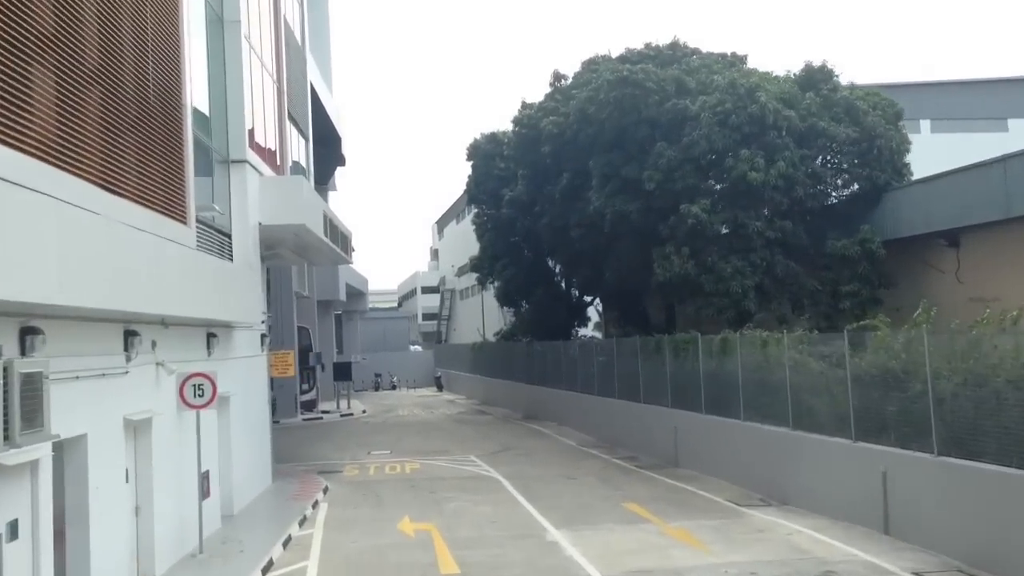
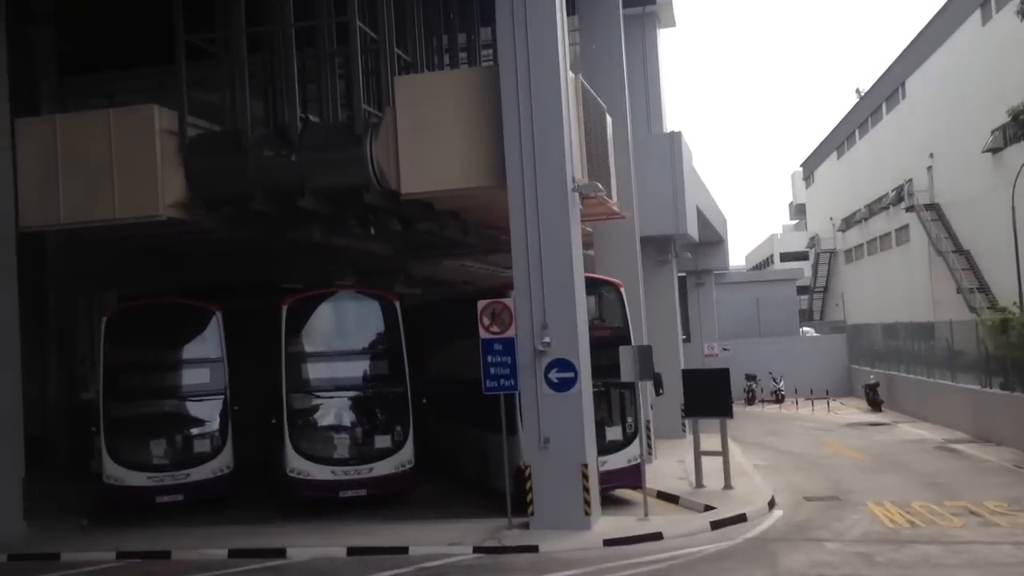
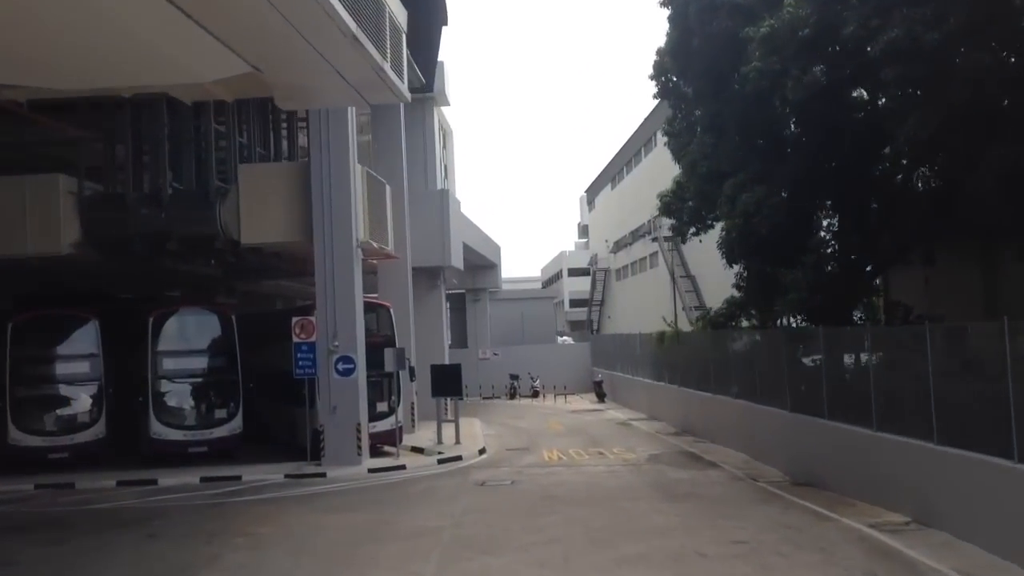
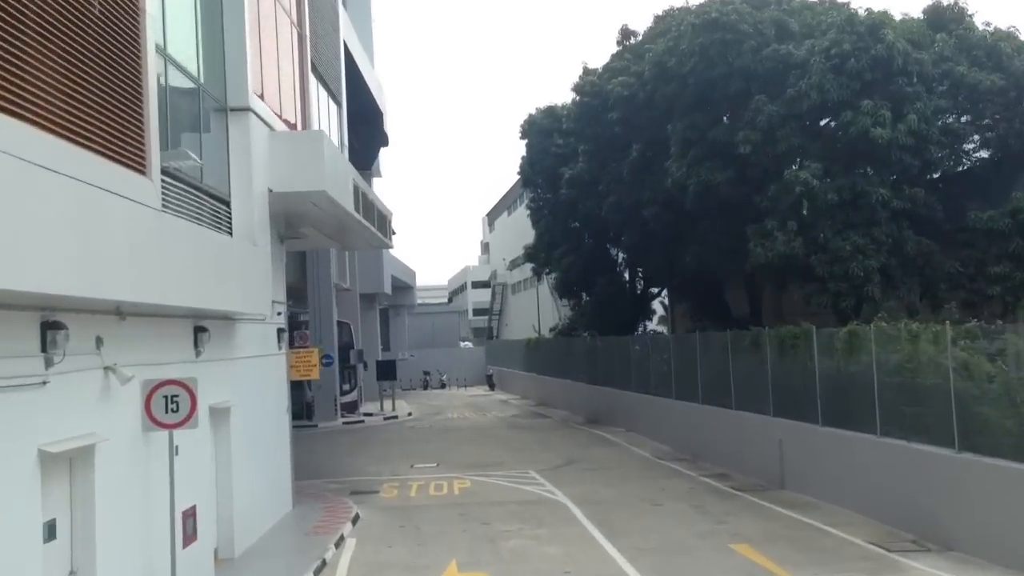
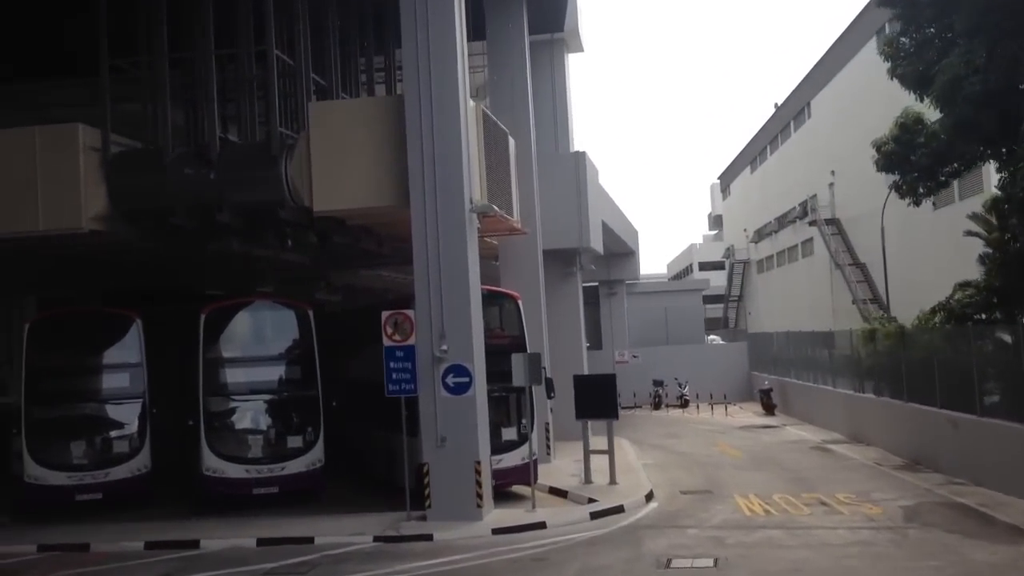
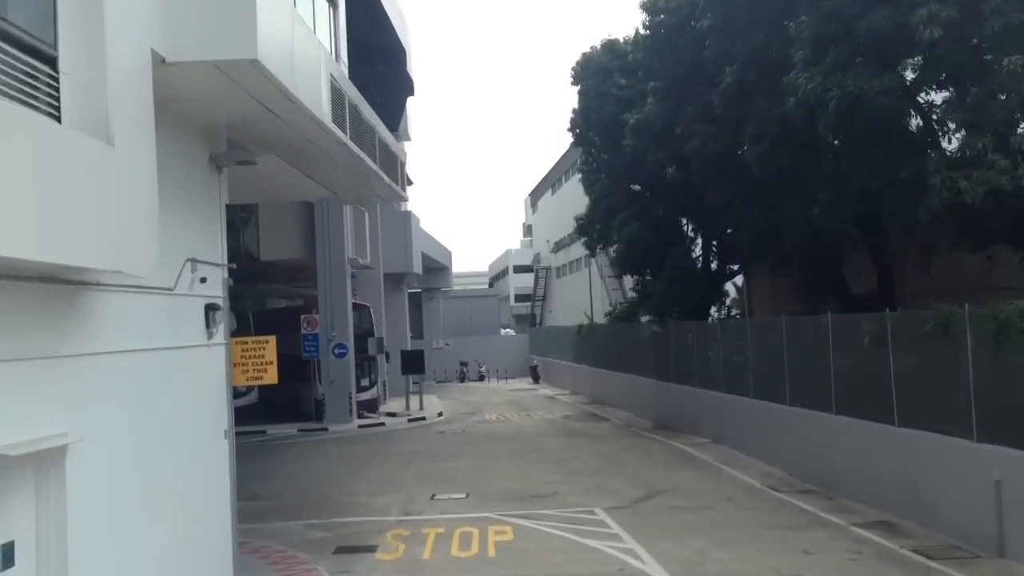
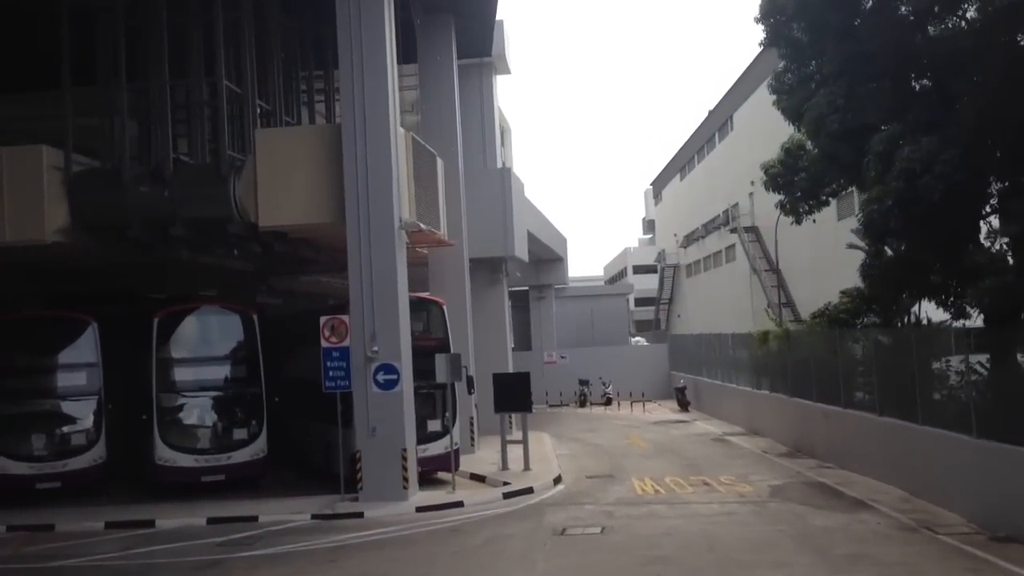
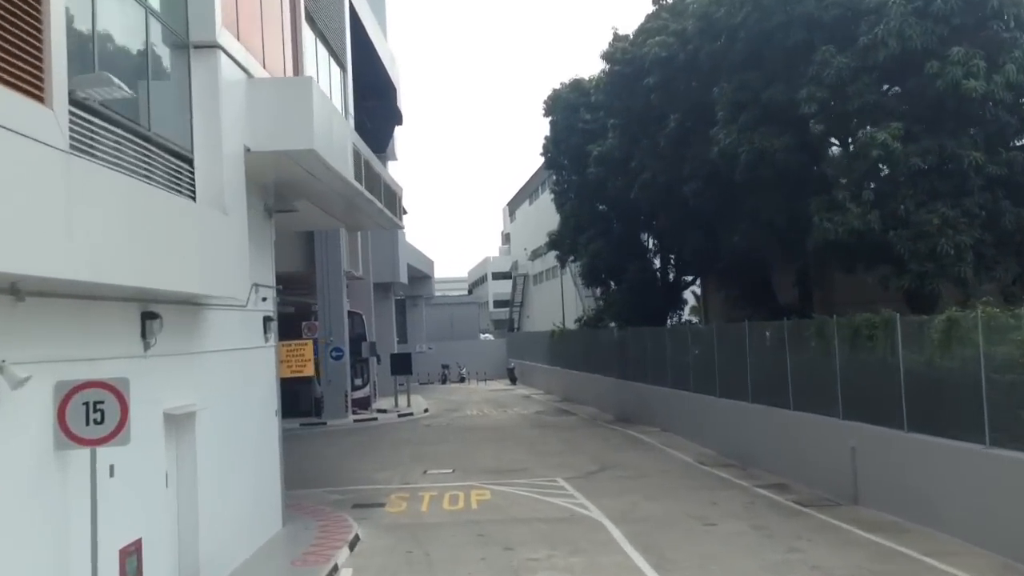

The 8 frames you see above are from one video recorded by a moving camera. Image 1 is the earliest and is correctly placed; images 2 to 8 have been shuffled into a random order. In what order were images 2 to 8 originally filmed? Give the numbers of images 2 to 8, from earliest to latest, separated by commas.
4, 8, 6, 3, 7, 5, 2
